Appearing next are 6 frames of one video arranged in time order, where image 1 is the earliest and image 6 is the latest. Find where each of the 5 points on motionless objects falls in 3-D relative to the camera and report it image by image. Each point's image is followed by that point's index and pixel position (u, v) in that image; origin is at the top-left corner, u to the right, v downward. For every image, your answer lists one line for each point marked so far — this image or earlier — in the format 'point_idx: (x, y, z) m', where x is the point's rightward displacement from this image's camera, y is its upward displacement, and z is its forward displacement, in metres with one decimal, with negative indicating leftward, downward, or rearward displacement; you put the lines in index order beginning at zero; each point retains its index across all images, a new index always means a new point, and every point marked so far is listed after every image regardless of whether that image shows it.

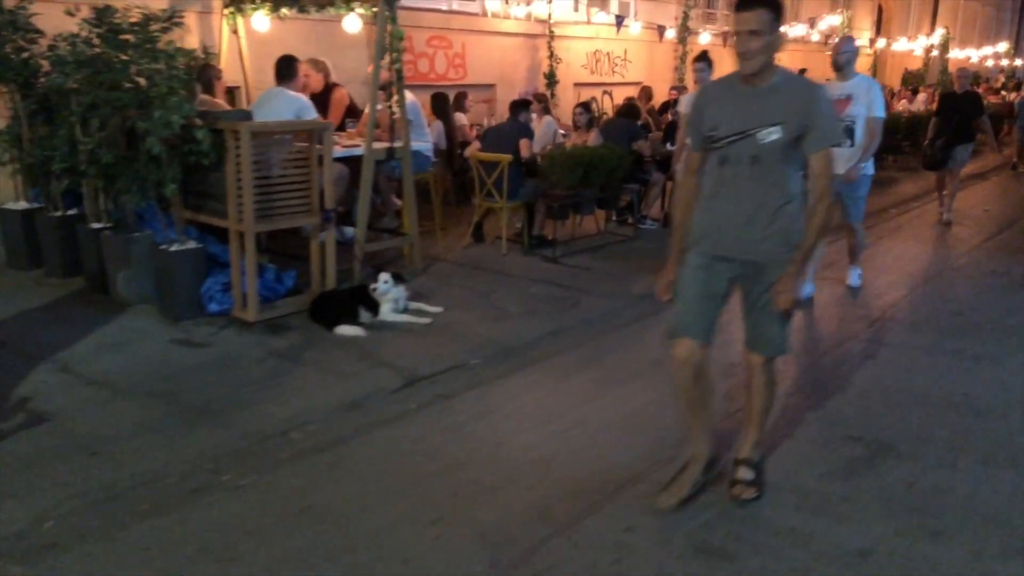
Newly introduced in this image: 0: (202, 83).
0: (-2.7, +1.7, +7.4) m
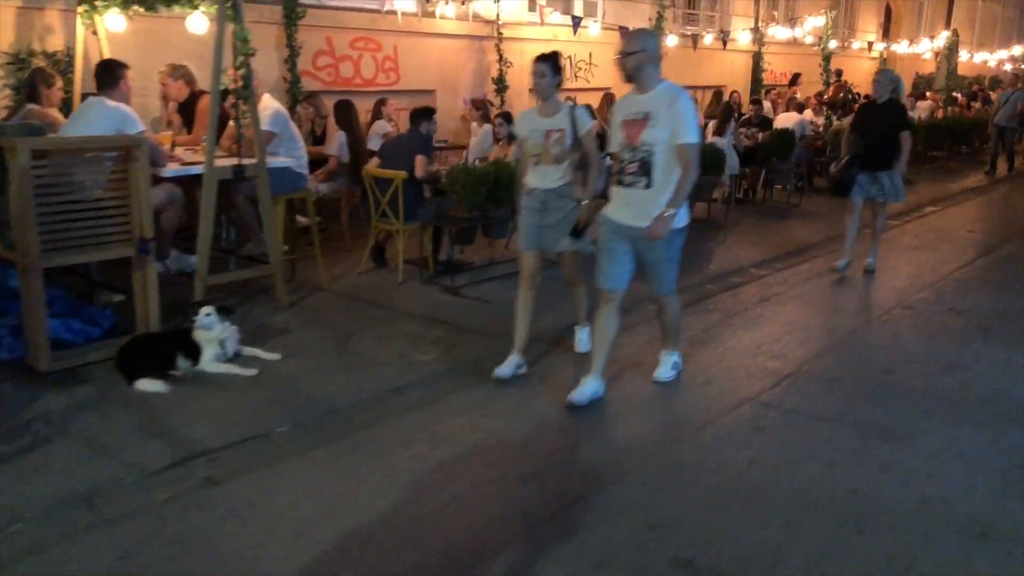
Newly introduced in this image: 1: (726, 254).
0: (-3.6, +1.5, +6.5) m
1: (+2.4, +0.4, +9.9) m
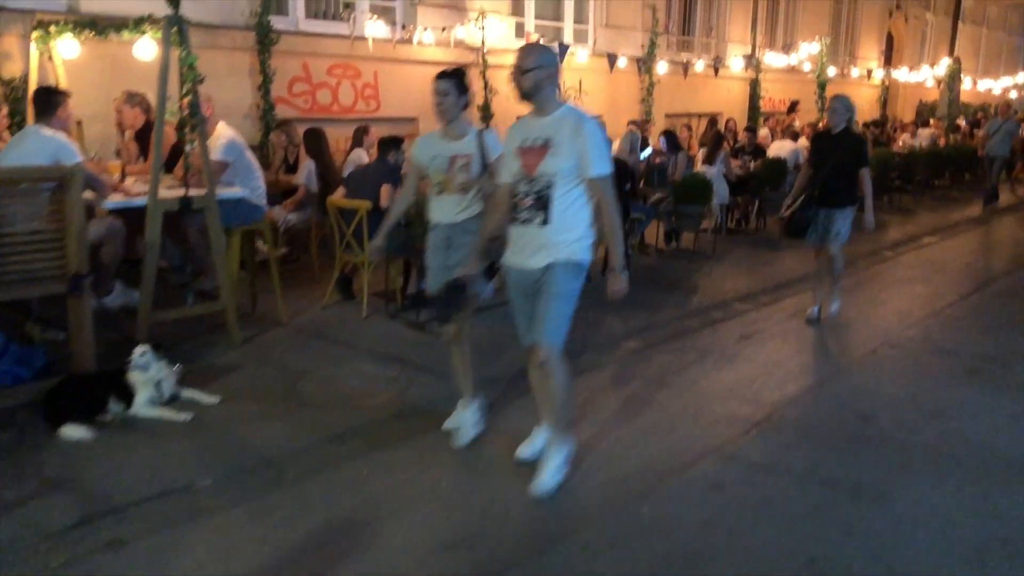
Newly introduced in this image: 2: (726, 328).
0: (-3.9, +1.2, +6.3) m
1: (+2.2, 0.0, +9.5) m
2: (+1.9, -0.4, +7.7) m
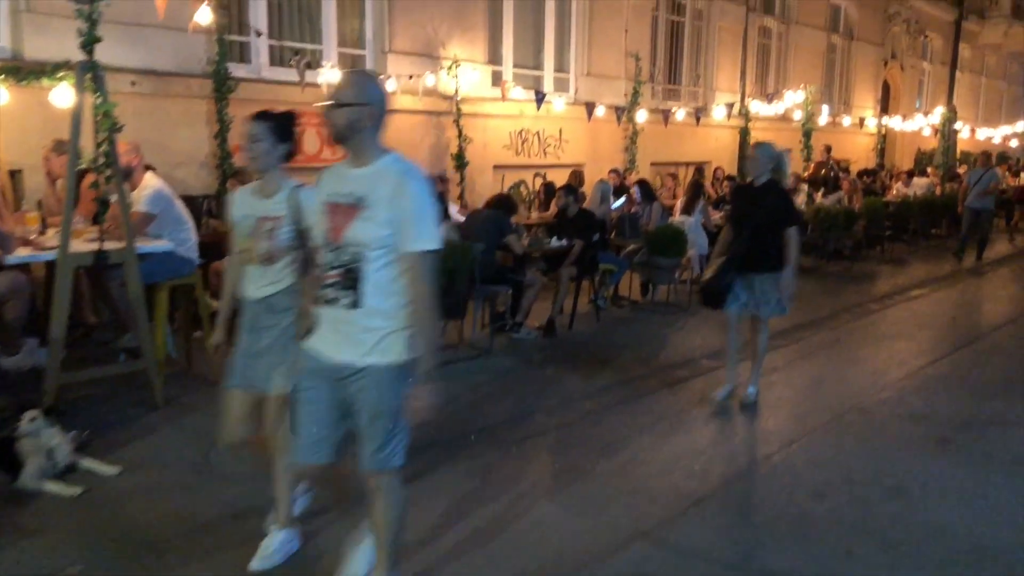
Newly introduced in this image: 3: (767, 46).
0: (-4.3, +0.8, +6.0) m
1: (+1.8, -0.6, +9.1) m
2: (+1.5, -0.8, +7.3) m
3: (+5.9, +5.6, +20.1) m
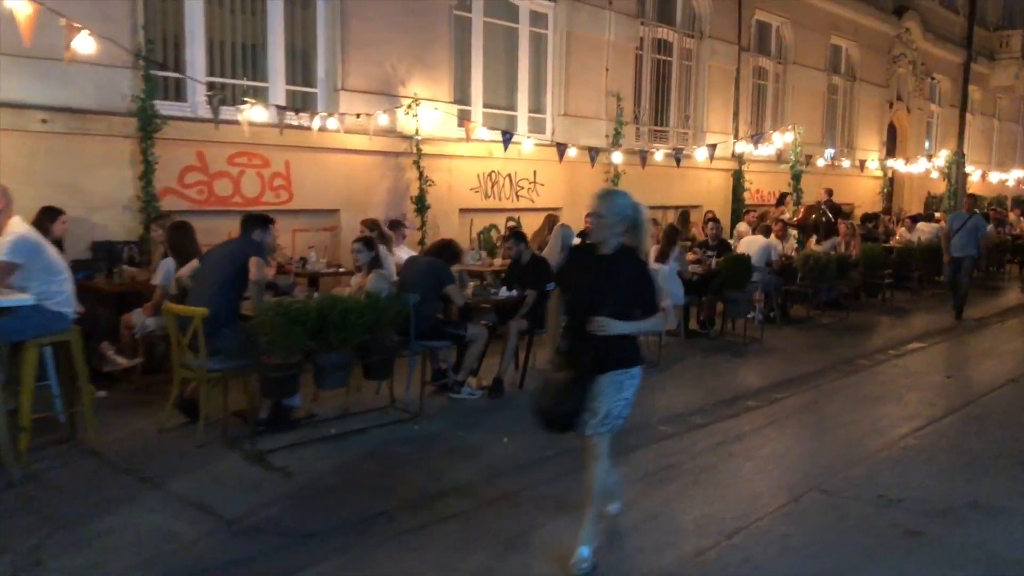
0: (-4.9, +0.5, +5.4) m
1: (+1.2, -1.1, +8.3) m
2: (+0.9, -1.3, +6.4) m
3: (+5.6, +4.5, +19.4) m
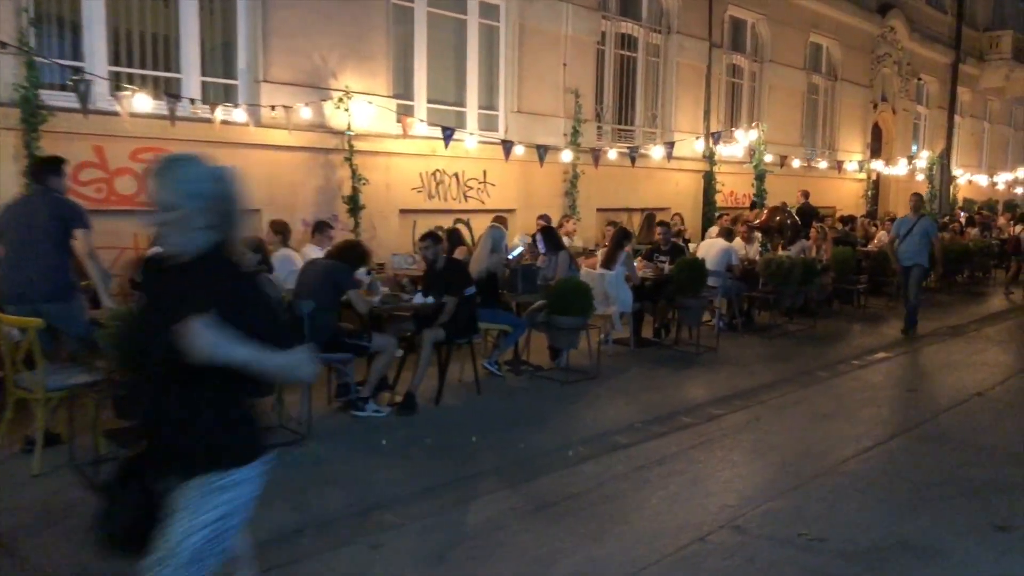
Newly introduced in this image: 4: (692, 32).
0: (-5.7, +0.4, +4.7) m
1: (+0.5, -1.2, +7.6) m
2: (+0.2, -1.3, +5.7) m
3: (+4.9, +4.4, +18.8) m
4: (+3.5, +4.9, +16.7) m
